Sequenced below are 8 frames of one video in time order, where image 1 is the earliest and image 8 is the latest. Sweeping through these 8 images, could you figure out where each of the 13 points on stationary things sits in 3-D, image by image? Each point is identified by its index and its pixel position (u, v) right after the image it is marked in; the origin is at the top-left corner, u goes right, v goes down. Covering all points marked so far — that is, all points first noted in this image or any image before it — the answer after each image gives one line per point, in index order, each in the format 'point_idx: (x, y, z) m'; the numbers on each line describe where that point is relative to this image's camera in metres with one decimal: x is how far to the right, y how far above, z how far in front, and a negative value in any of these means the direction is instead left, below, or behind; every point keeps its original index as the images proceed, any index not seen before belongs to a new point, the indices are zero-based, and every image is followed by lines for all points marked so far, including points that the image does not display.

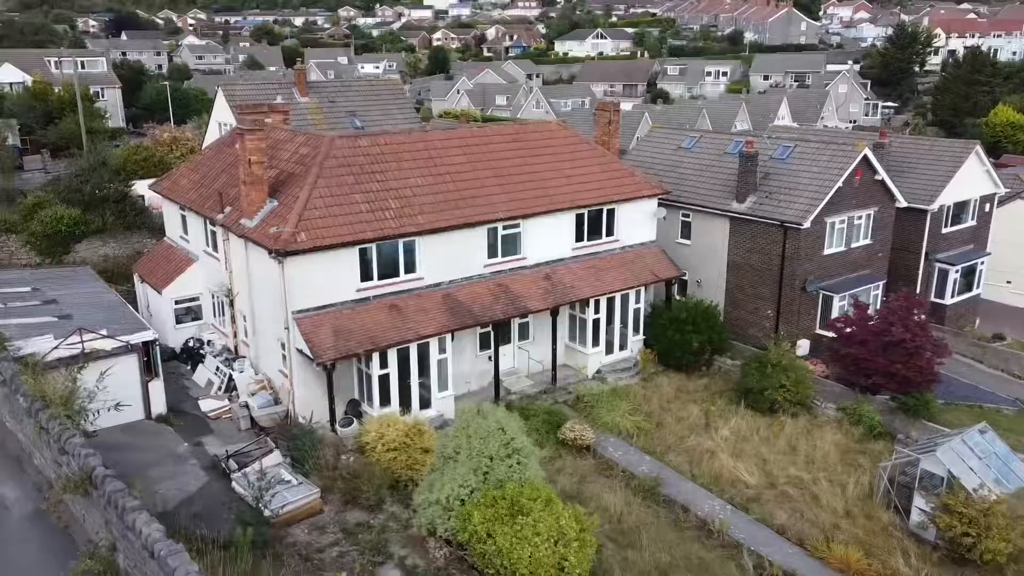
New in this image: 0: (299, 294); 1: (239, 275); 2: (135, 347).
0: (-4.6, -0.1, +17.5) m
1: (-6.6, +0.3, +19.8) m
2: (-8.1, -1.2, +17.5) m
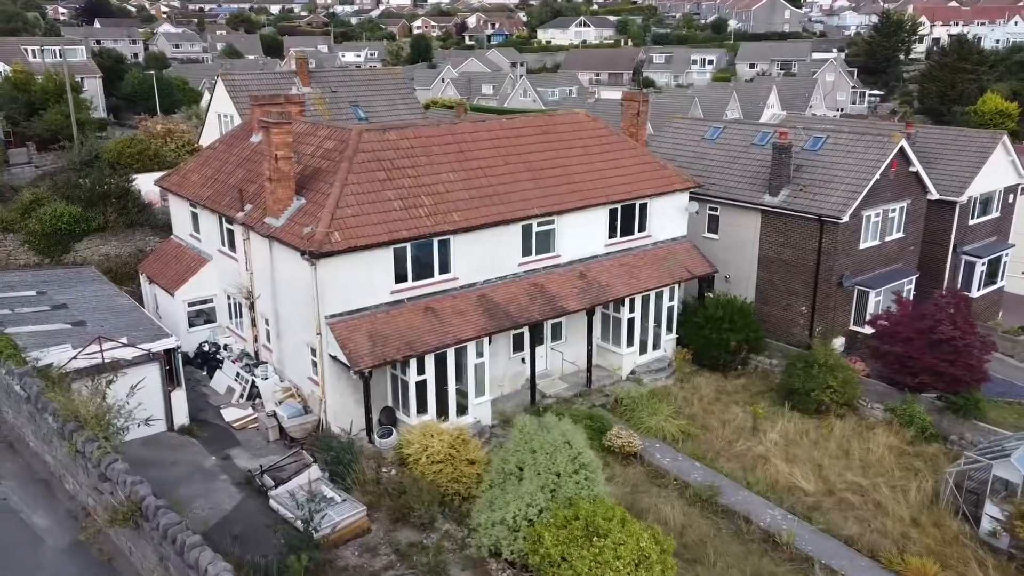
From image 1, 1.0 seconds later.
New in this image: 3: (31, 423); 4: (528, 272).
0: (-3.6, -0.2, +16.5) m
1: (-5.8, +0.3, +18.8) m
2: (-7.2, -1.3, +16.4) m
3: (-7.6, -2.1, +12.9) m
4: (+0.4, +0.4, +19.7) m
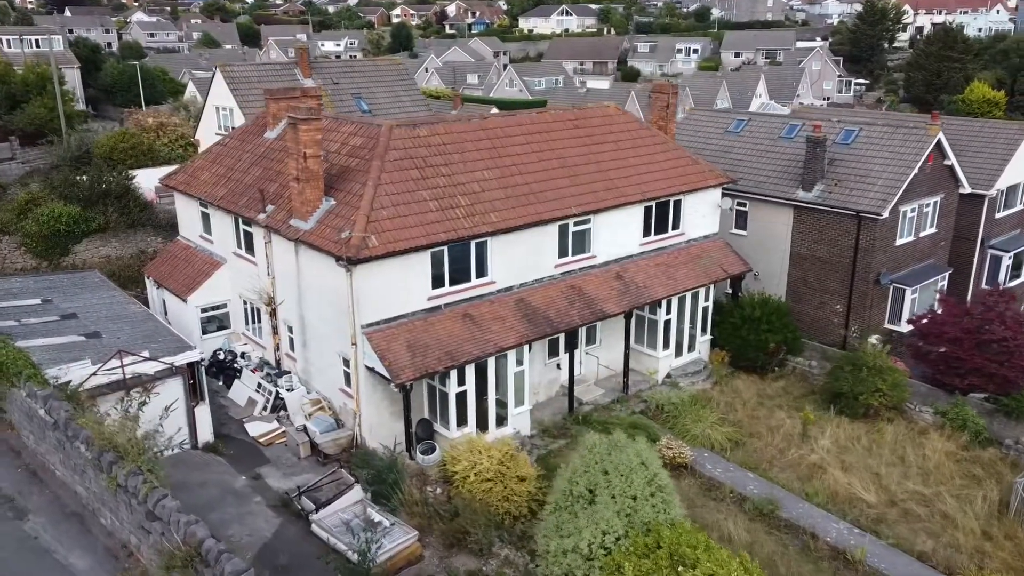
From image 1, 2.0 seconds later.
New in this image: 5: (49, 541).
0: (-2.7, -0.3, +15.5) m
1: (-4.9, +0.1, +17.7) m
2: (-6.2, -1.5, +15.3) m
3: (-6.5, -2.4, +11.8) m
4: (+1.2, +0.3, +18.8) m
5: (-6.1, -3.3, +10.7) m
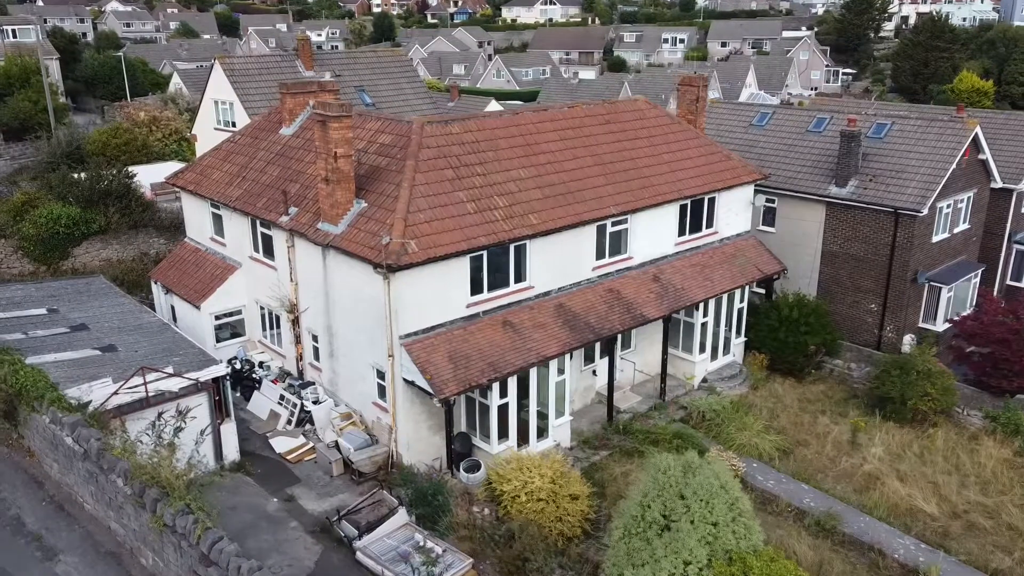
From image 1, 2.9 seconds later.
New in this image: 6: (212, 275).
0: (-1.9, -0.5, +14.6) m
1: (-4.1, 0.0, +16.7) m
2: (-5.4, -1.7, +14.3) m
3: (-5.6, -2.6, +10.8) m
4: (+2.0, +0.3, +17.9) m
5: (-5.1, -3.5, +9.7) m
6: (-7.1, +0.3, +19.4) m
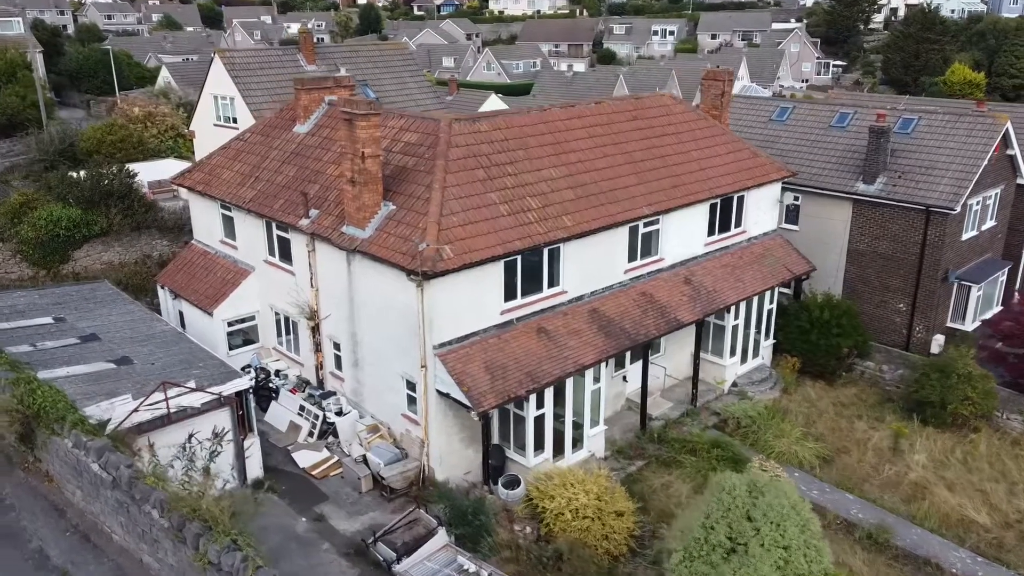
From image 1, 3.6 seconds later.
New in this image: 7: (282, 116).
0: (-1.2, -0.6, +13.9) m
1: (-3.5, -0.1, +16.0) m
2: (-4.7, -1.8, +13.5) m
3: (-4.8, -2.8, +10.0) m
4: (+2.6, +0.2, +17.3) m
5: (-4.3, -3.7, +8.9) m
6: (-6.6, +0.2, +18.6) m
7: (-5.4, +4.1, +19.3) m
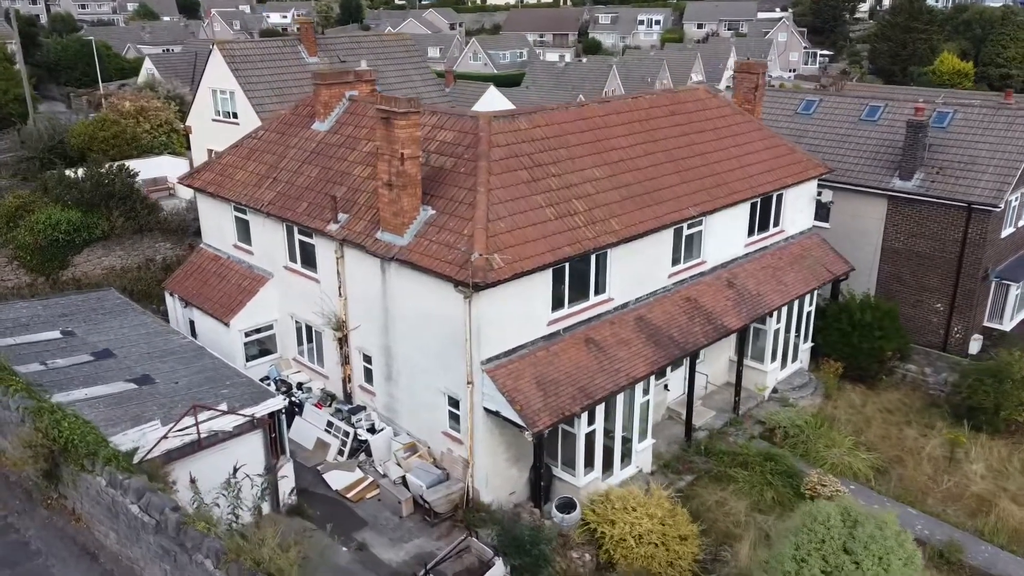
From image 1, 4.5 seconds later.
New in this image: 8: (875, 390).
0: (-0.4, -0.8, +12.9) m
1: (-2.7, -0.3, +15.0) m
2: (-3.8, -2.1, +12.5) m
3: (-3.8, -3.0, +9.0) m
4: (+3.3, +0.1, +16.4) m
5: (-3.3, -4.0, +8.0) m
6: (-5.8, 0.0, +17.5) m
7: (-4.8, +3.9, +18.2) m
8: (+8.4, -2.4, +19.0) m
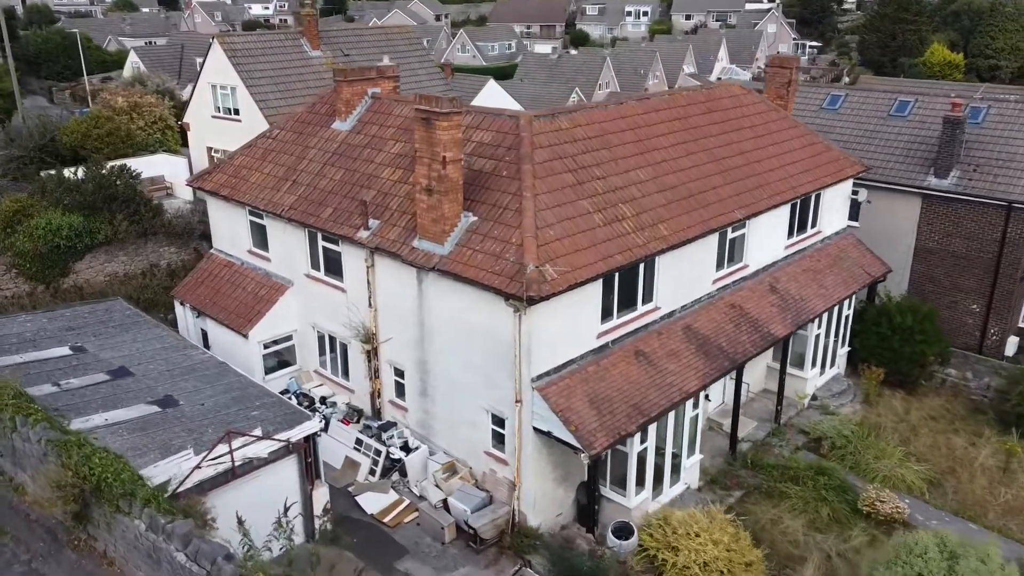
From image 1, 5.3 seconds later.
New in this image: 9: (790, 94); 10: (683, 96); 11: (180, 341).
0: (+0.4, -1.0, +12.1) m
1: (-2.0, -0.5, +14.1) m
2: (-3.0, -2.3, +11.7) m
3: (-3.0, -3.3, +8.1) m
4: (+4.0, 0.0, +15.7) m
5: (-2.3, -4.2, +7.1) m
6: (-5.2, -0.2, +16.5) m
7: (-4.1, +3.7, +17.2) m
8: (+9.1, -2.4, +18.4) m
9: (+6.6, +4.6, +19.5) m
10: (+3.5, +4.0, +17.0) m
11: (-6.1, -1.0, +14.9) m
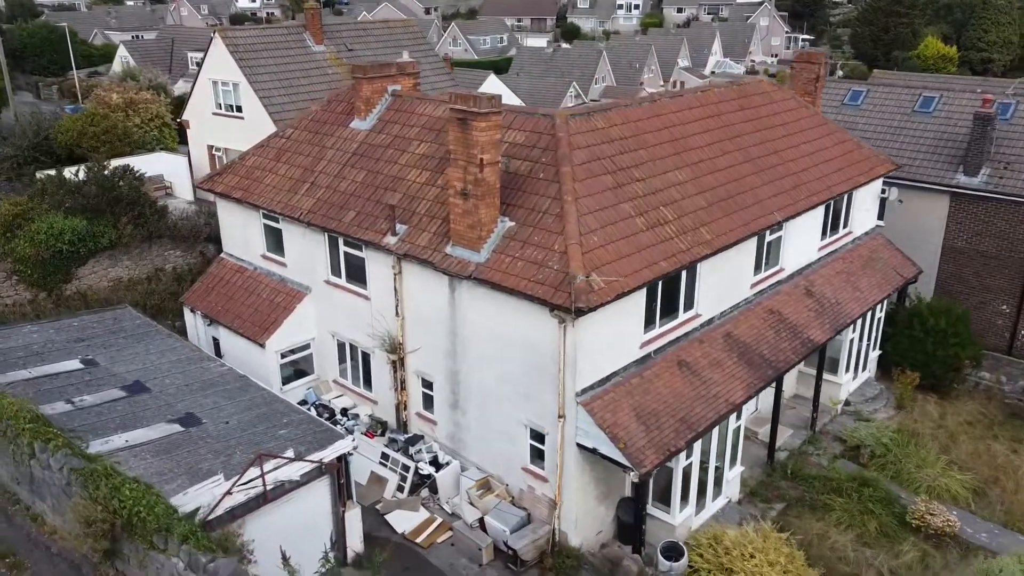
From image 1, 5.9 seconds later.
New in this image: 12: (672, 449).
0: (+1.0, -1.1, +11.5) m
1: (-1.4, -0.6, +13.4) m
2: (-2.4, -2.4, +11.0) m
3: (-2.3, -3.4, +7.5) m
4: (+4.5, -0.1, +15.1) m
5: (-1.6, -4.4, +6.5) m
6: (-4.6, -0.3, +15.8) m
7: (-3.6, +3.6, +16.5) m
8: (+9.6, -2.4, +17.9) m
9: (+7.1, +4.6, +18.9) m
10: (+4.0, +3.9, +16.4) m
11: (-5.5, -1.1, +14.2) m
12: (+2.3, -2.3, +11.4) m
